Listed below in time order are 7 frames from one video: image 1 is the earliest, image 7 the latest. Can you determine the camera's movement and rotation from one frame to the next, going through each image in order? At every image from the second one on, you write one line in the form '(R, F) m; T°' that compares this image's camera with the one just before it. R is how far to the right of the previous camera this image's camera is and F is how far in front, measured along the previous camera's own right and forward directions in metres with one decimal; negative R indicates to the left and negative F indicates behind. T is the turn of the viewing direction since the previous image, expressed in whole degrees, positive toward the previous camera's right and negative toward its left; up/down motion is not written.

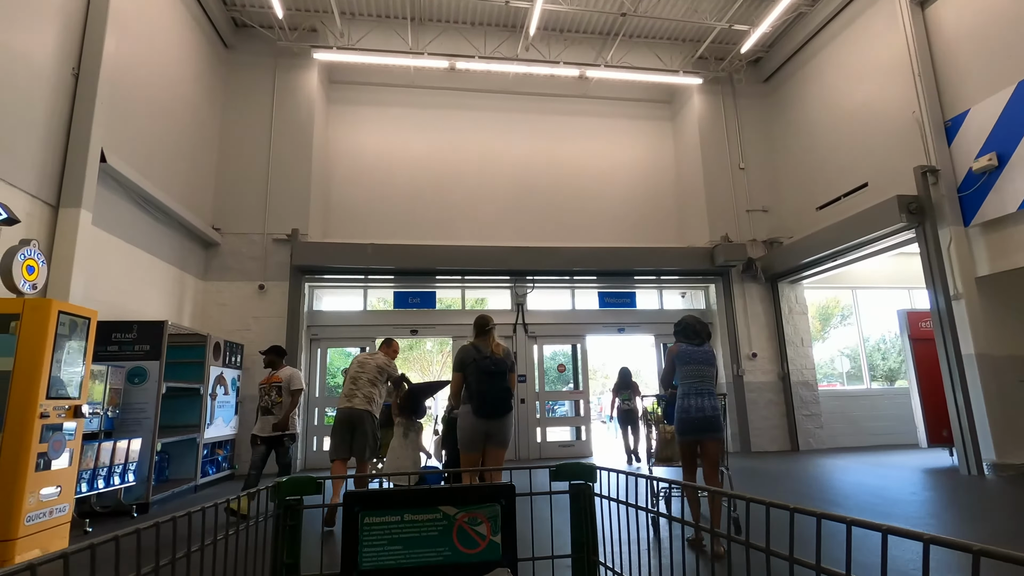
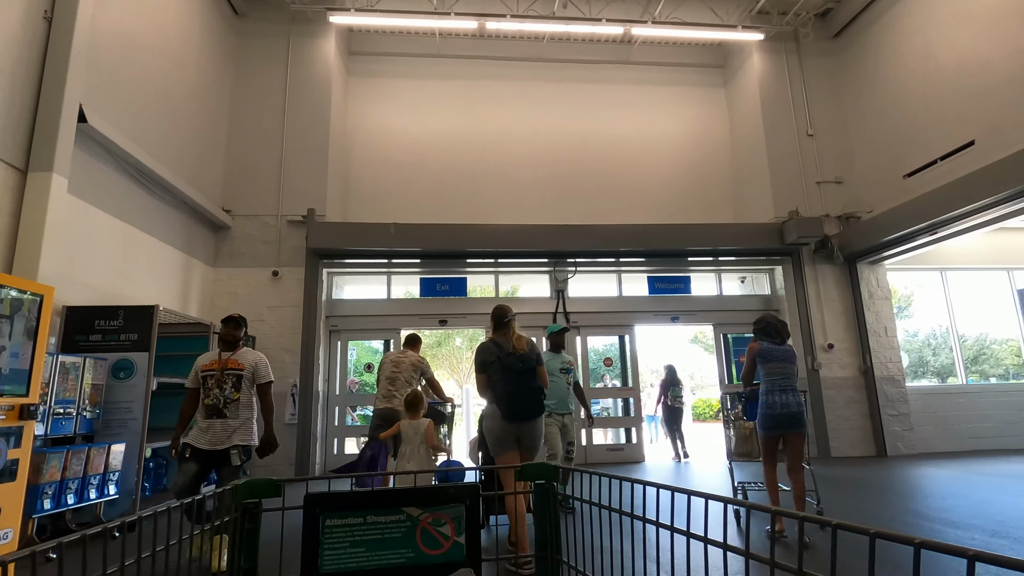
(-0.2, +0.8) m; -3°
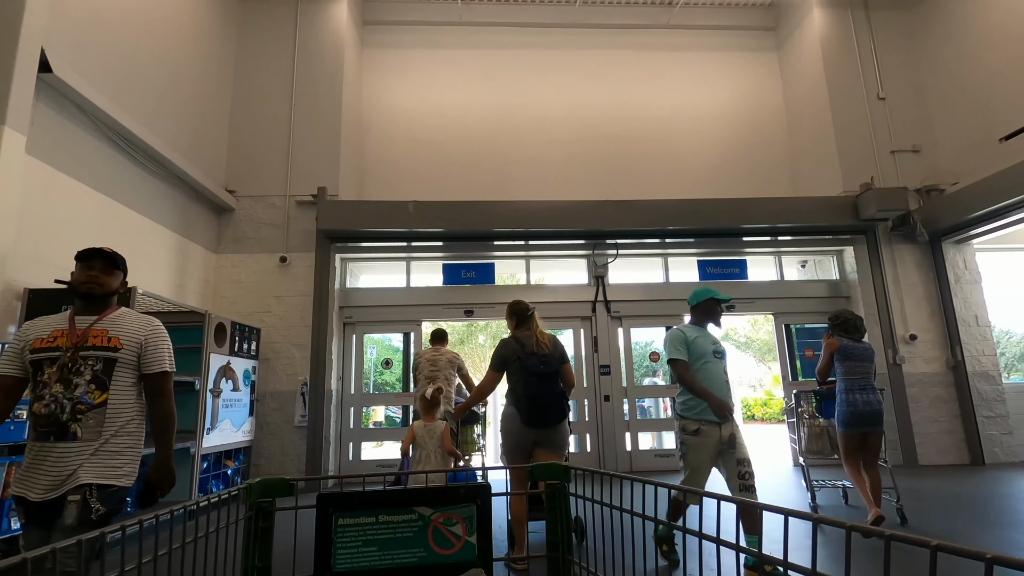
(-0.2, +0.7) m; -2°
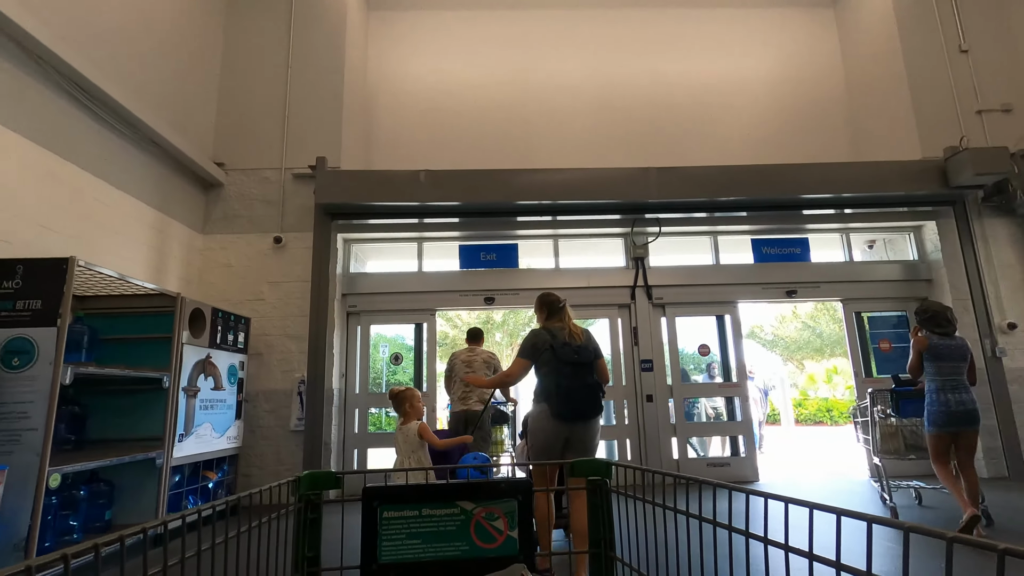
(-0.1, +0.8) m; -1°
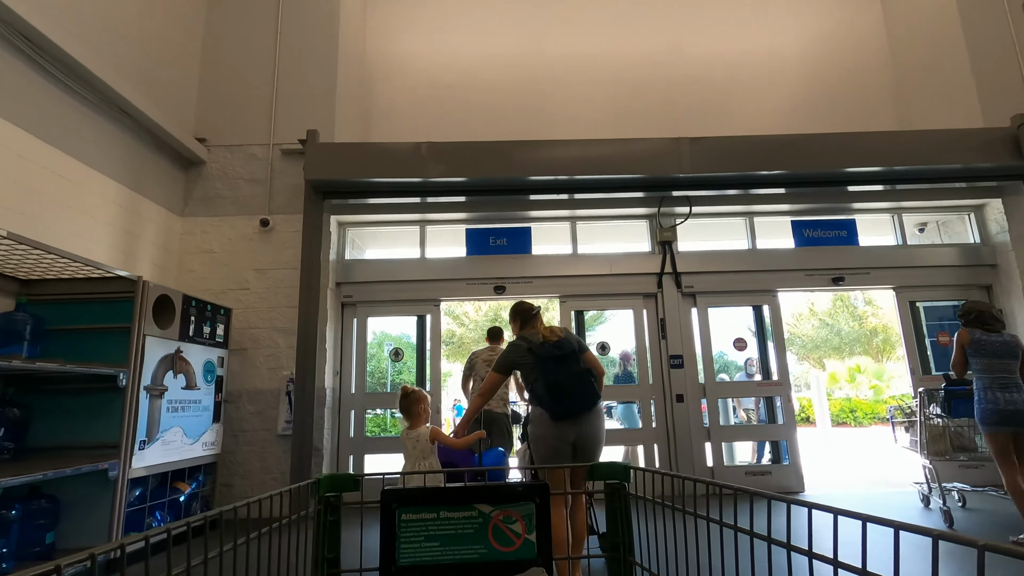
(-0.1, +0.5) m; -1°
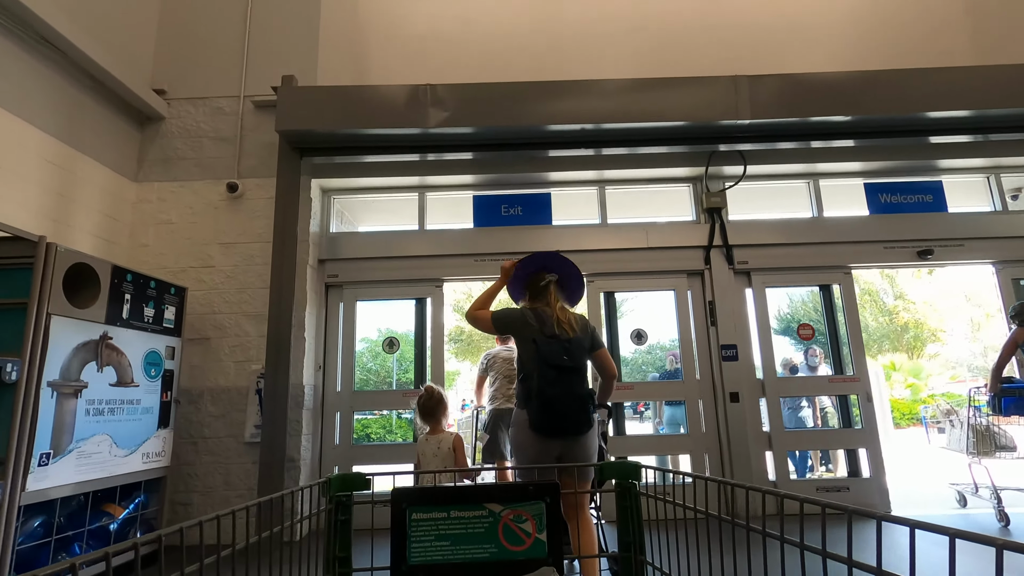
(-0.1, +0.8) m; -1°
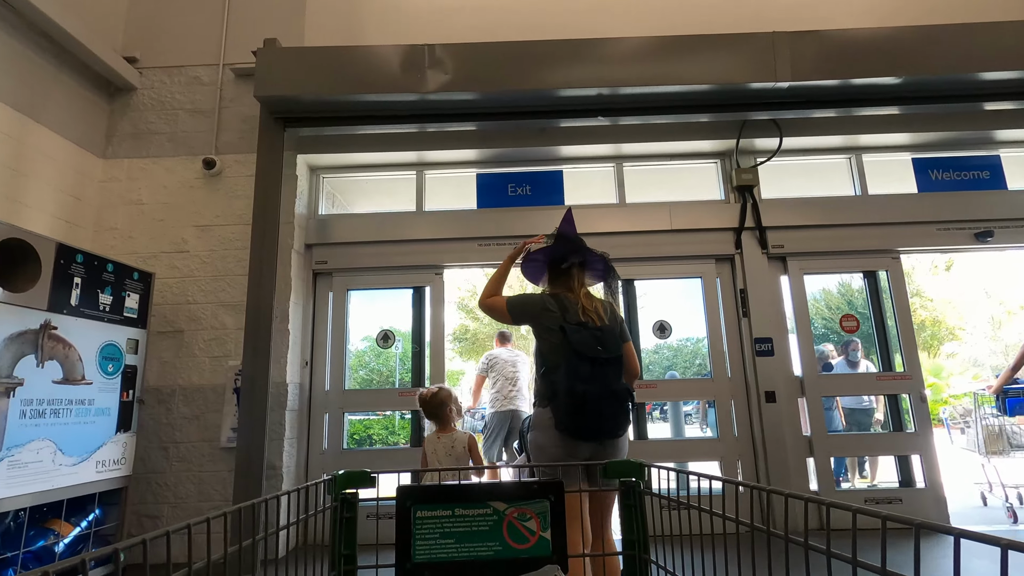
(0.0, +0.4) m; -1°
